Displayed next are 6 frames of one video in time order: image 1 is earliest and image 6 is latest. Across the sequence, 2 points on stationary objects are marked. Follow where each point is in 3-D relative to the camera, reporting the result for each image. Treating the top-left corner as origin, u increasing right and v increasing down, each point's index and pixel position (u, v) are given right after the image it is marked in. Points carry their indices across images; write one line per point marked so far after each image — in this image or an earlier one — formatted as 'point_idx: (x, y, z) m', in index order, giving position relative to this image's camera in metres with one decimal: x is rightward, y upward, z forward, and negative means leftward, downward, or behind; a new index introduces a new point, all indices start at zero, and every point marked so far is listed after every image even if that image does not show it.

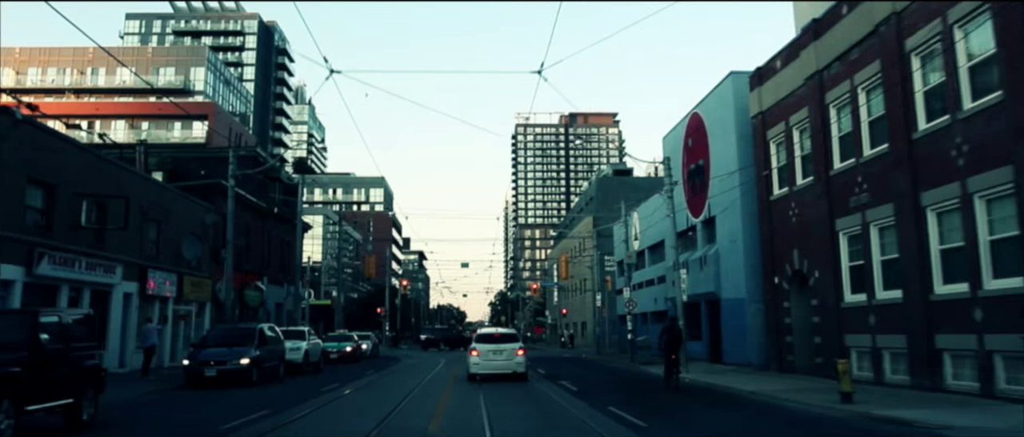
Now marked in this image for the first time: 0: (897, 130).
0: (+11.6, +2.7, +19.4) m
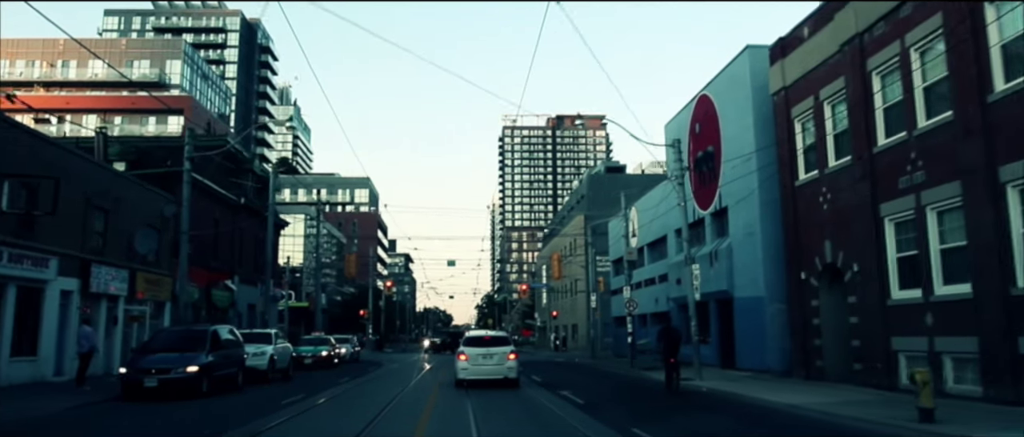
0: (+11.6, +3.2, +16.4) m
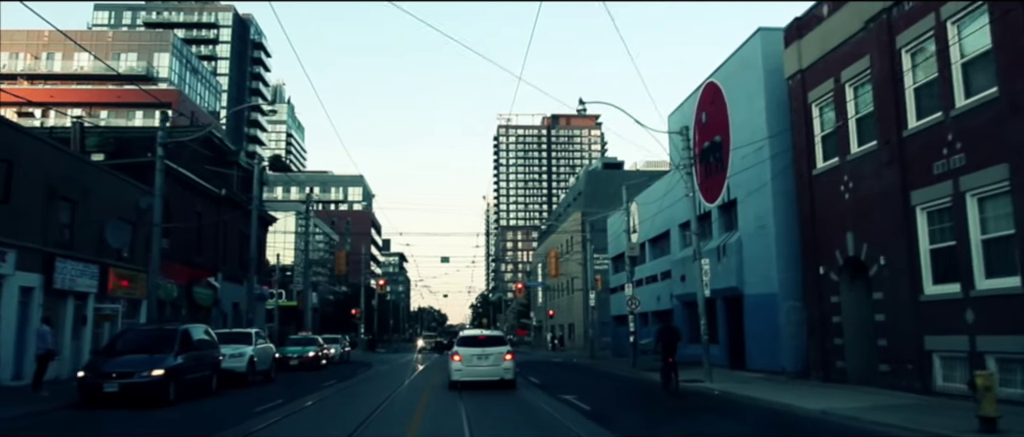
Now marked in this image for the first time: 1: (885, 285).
0: (+11.5, +3.5, +14.8) m
1: (+11.1, -2.0, +19.2) m
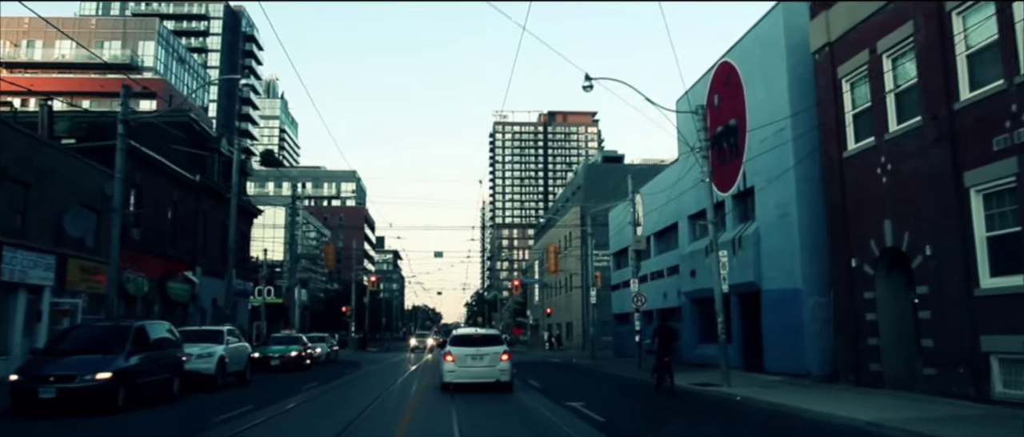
0: (+11.5, +3.9, +12.7) m
1: (+11.1, -1.6, +17.1) m
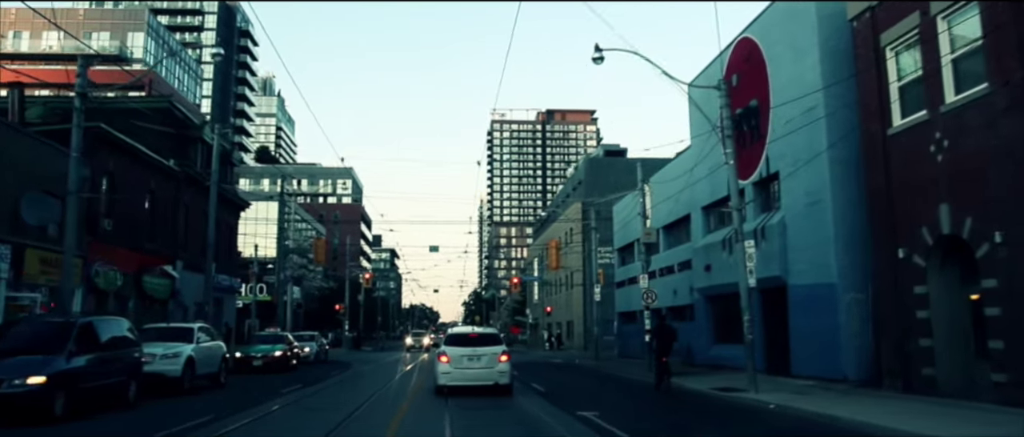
0: (+11.7, +4.3, +10.4) m
1: (+11.2, -1.2, +14.8) m
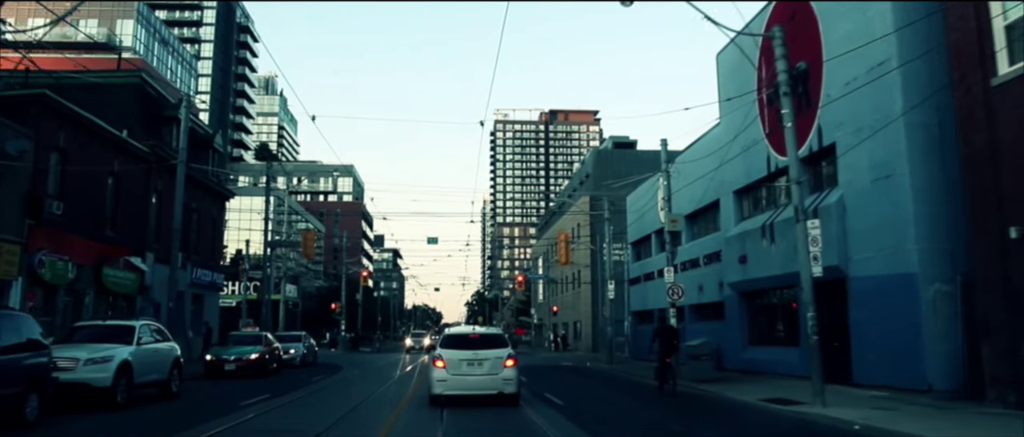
0: (+11.9, +5.0, +6.7) m
1: (+11.4, -0.5, +11.1) m
